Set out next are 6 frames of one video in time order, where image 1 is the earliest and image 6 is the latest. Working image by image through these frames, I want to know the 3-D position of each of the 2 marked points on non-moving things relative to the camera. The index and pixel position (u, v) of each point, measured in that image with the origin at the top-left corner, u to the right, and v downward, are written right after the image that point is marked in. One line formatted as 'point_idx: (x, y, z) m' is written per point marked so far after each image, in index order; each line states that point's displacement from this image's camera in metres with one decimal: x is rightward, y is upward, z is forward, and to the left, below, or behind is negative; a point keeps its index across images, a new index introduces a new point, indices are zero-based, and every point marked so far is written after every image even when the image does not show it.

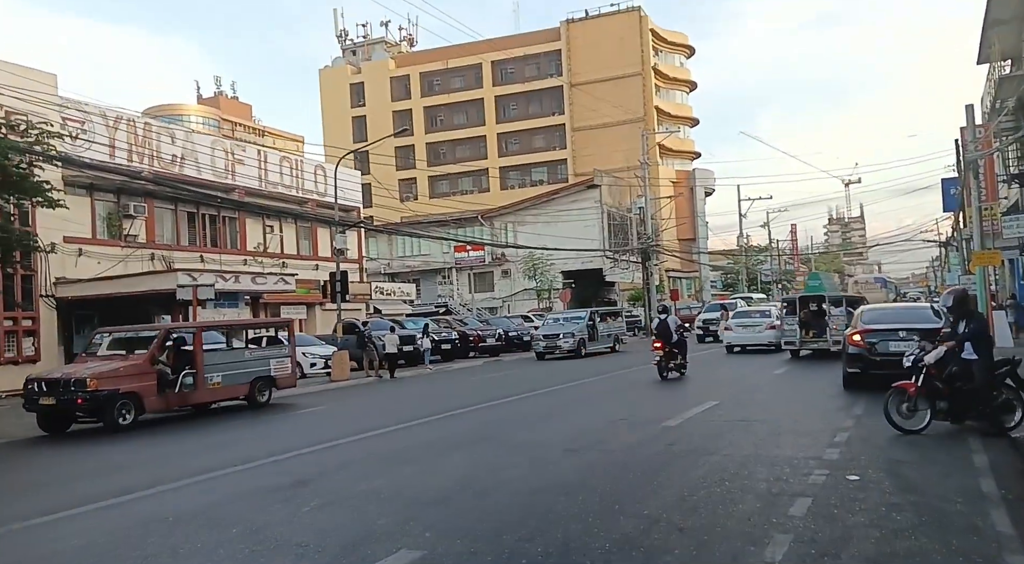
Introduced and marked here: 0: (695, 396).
0: (+3.5, -2.1, +16.8) m
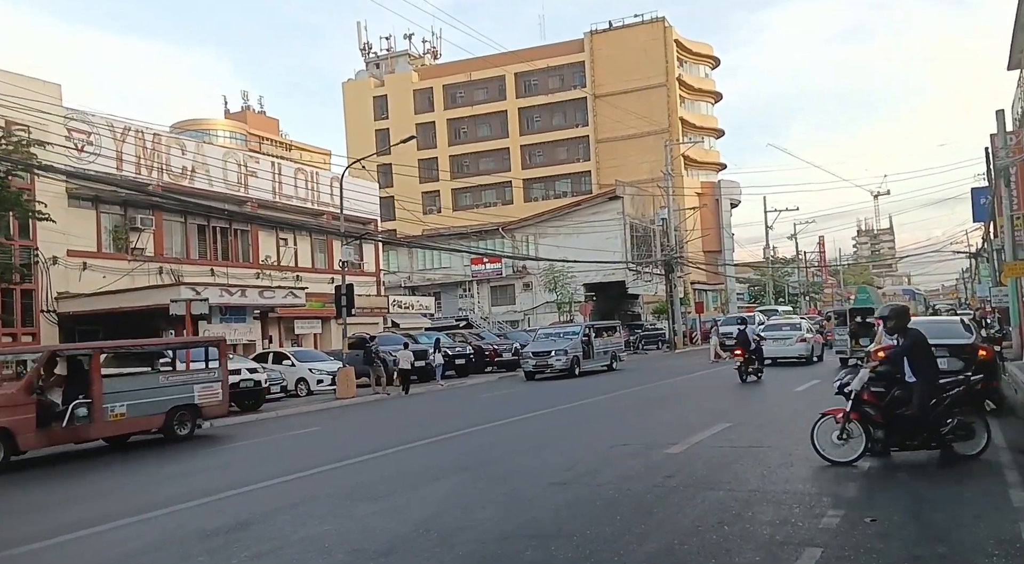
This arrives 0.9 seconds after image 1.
0: (+3.5, -2.3, +15.7) m
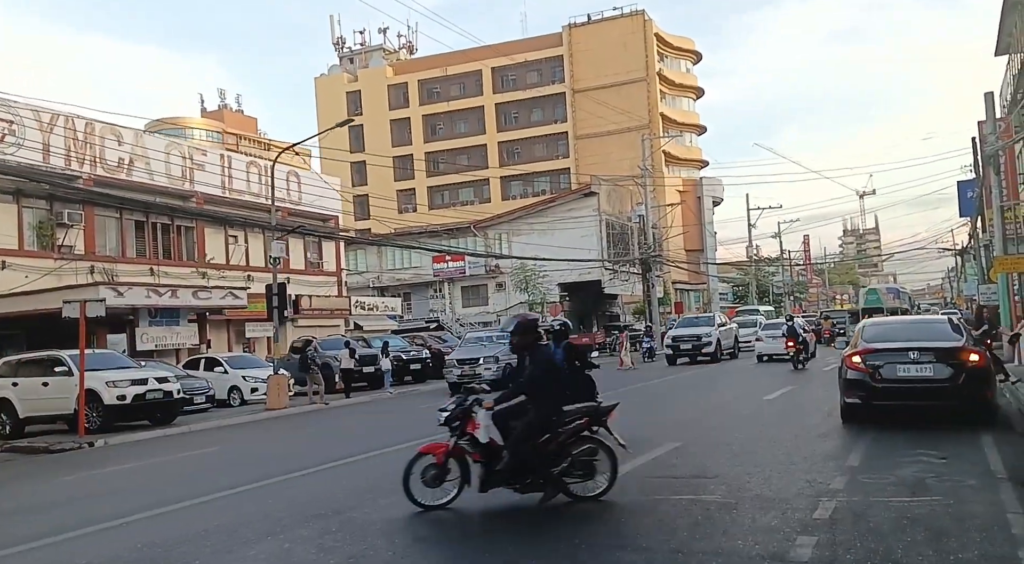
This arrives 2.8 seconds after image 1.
0: (+2.3, -2.2, +13.6) m
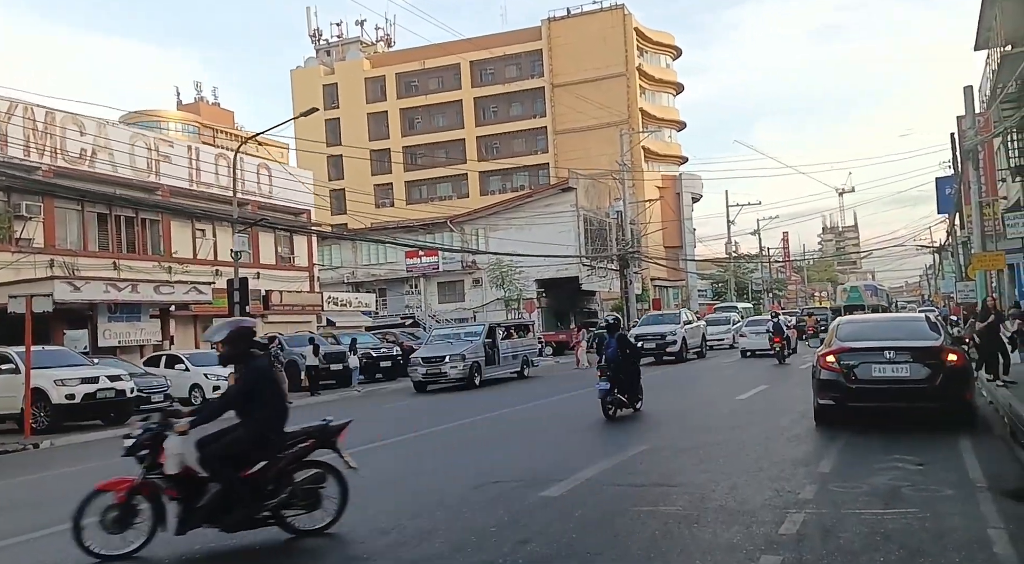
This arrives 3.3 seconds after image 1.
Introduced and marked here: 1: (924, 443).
0: (+1.7, -2.2, +13.1) m
1: (+5.0, -1.9, +10.8) m
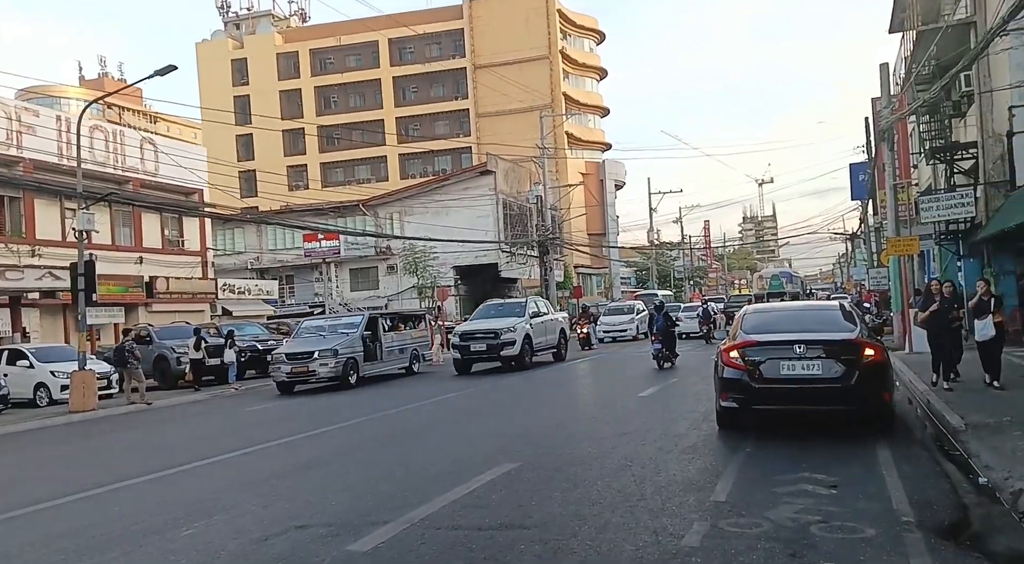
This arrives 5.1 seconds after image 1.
0: (-0.1, -2.0, +11.2) m
1: (+3.4, -1.8, +9.2) m
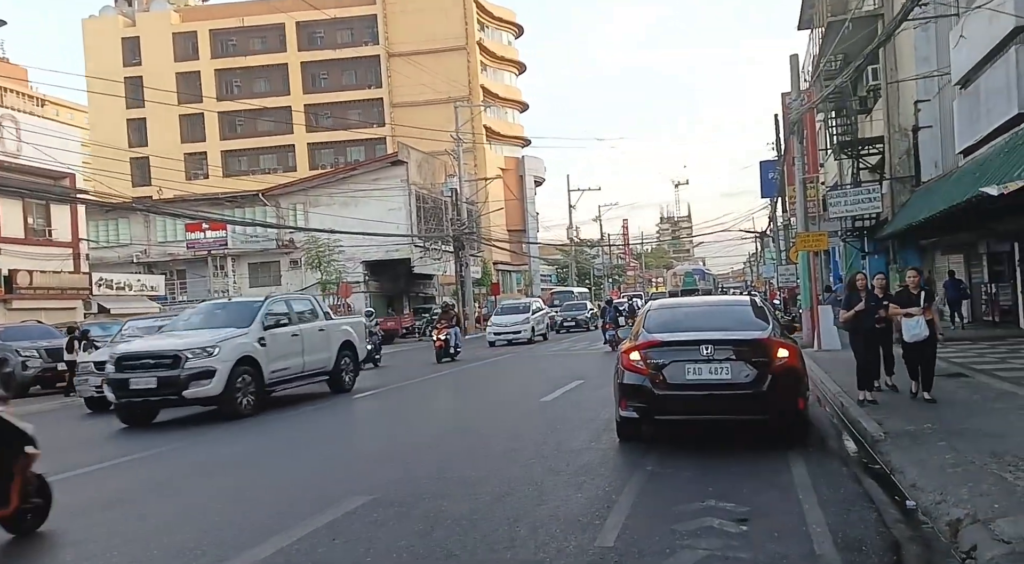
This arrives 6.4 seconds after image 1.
0: (-1.4, -1.9, +9.7) m
1: (+2.1, -1.7, +8.0) m
